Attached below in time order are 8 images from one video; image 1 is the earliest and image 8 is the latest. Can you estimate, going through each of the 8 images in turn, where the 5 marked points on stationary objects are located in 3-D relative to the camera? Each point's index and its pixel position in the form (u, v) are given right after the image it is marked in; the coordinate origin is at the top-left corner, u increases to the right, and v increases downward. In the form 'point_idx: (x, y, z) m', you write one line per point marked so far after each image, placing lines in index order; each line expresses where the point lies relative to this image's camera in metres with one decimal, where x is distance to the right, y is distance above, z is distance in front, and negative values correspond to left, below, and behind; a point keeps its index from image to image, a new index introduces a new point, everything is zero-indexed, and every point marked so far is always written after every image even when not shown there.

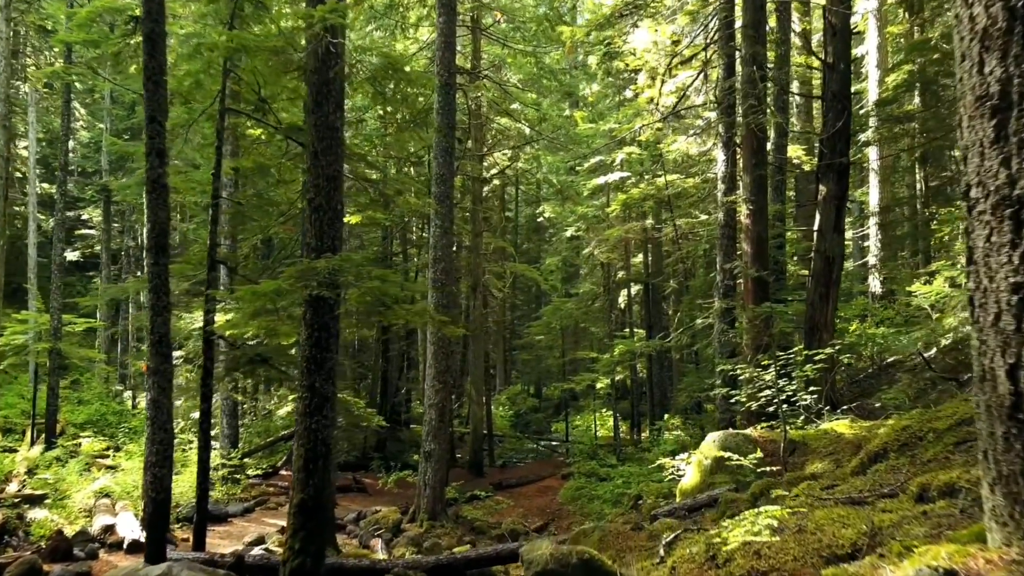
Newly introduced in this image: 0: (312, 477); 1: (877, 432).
0: (-1.5, -1.4, +5.8) m
1: (+3.0, -1.2, +6.4) m
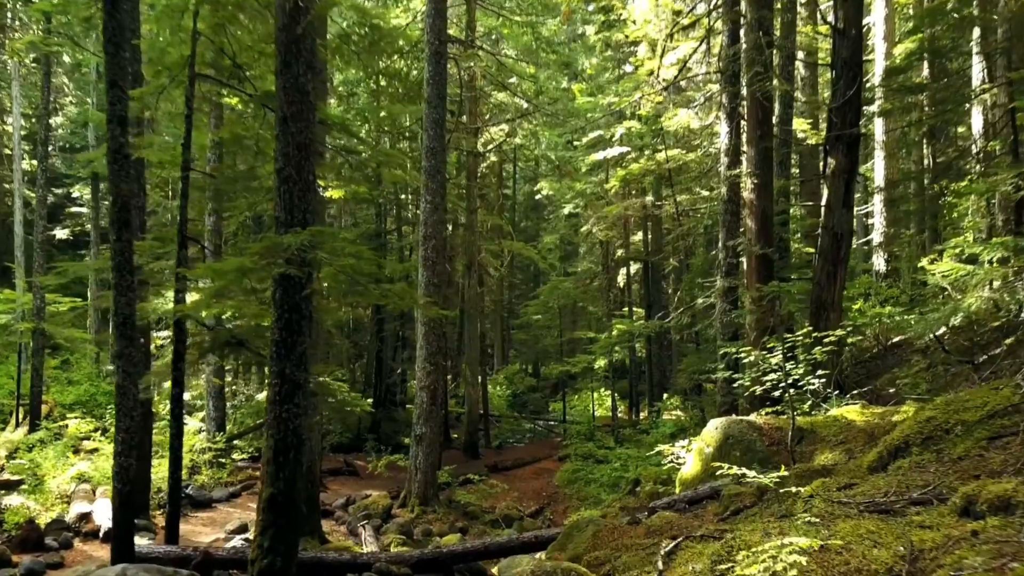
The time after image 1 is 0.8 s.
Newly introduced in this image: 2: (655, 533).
0: (-1.6, -1.3, +5.4) m
1: (+2.9, -1.0, +6.0) m
2: (+1.0, -1.8, +5.6) m
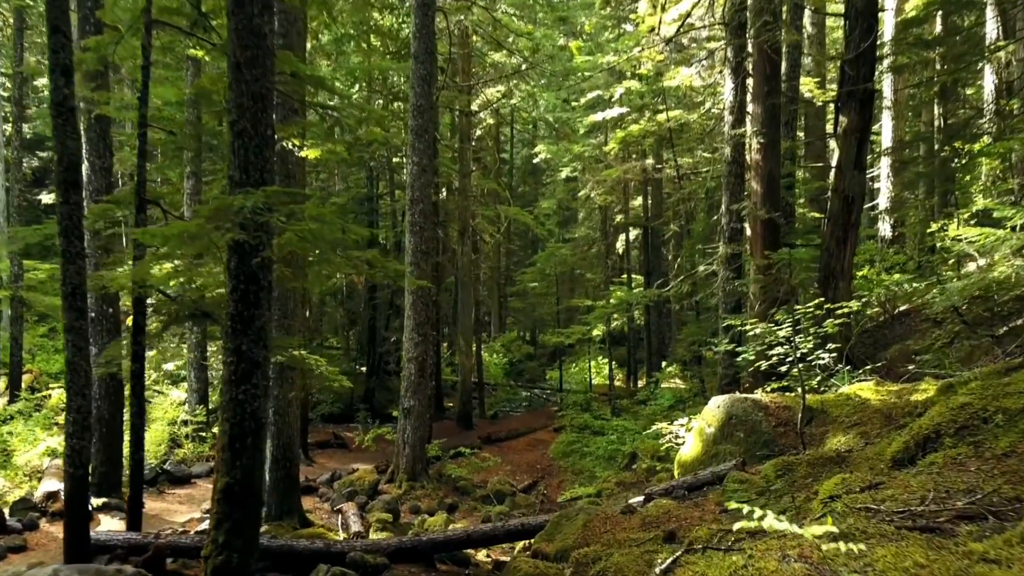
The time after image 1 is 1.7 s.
0: (-1.7, -1.1, +4.9) m
1: (+2.8, -0.8, +5.4) m
2: (+0.9, -1.5, +5.1) m
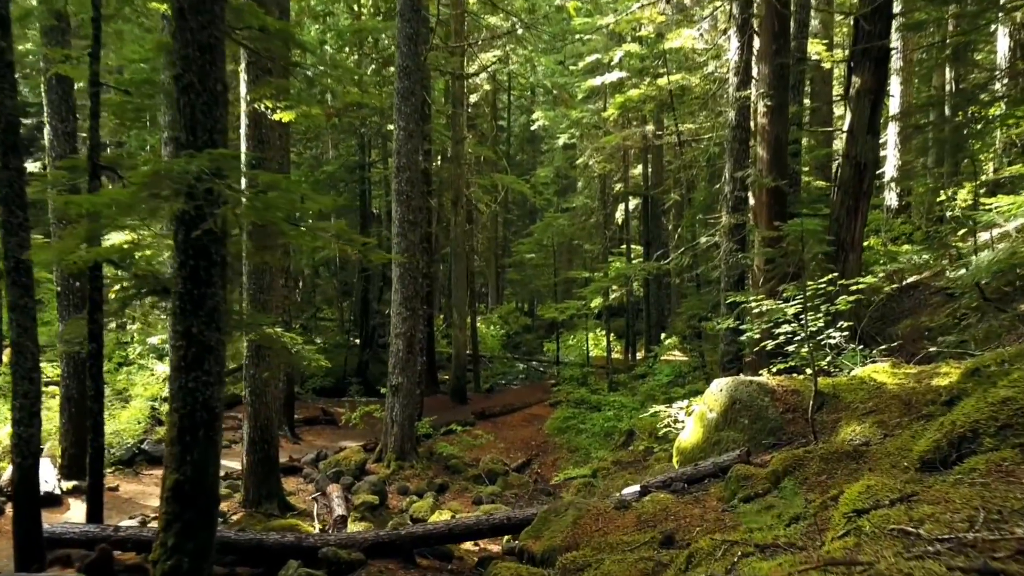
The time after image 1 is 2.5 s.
0: (-1.8, -0.9, +4.4) m
1: (+2.7, -0.6, +4.9) m
2: (+0.8, -1.4, +4.6) m
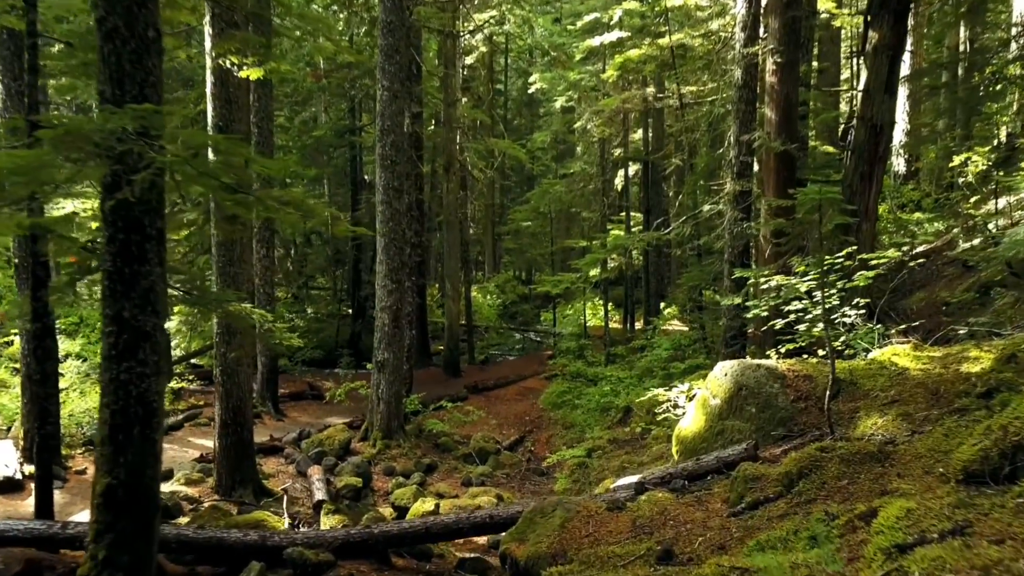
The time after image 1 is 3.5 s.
0: (-1.9, -0.8, +3.9) m
1: (+2.6, -0.5, +4.4) m
2: (+0.7, -1.3, +4.1) m
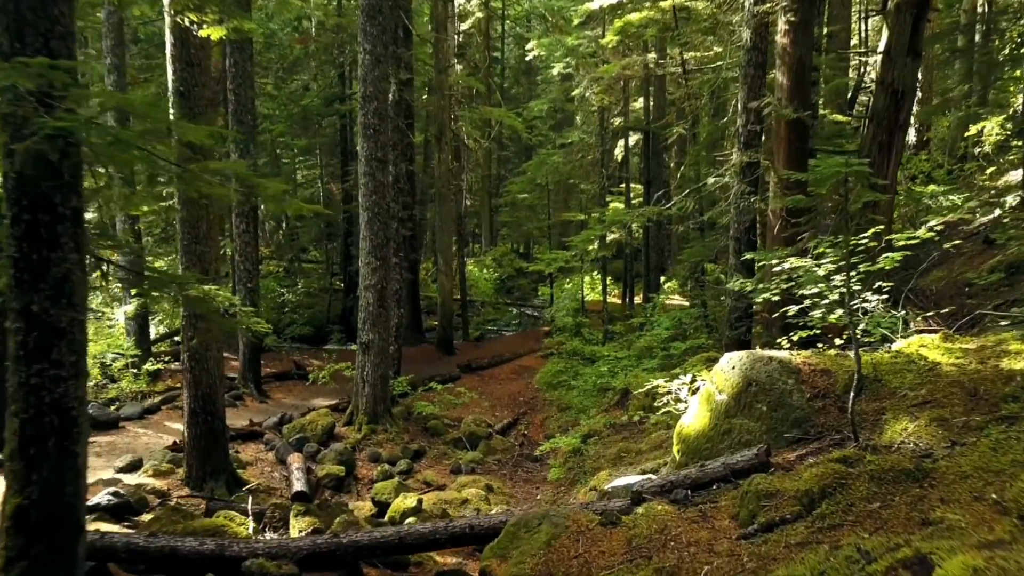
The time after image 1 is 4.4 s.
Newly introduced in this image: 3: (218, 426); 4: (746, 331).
0: (-2.0, -0.8, +3.3) m
1: (+2.5, -0.4, +3.9) m
2: (+0.6, -1.2, +3.6) m
3: (-2.8, -1.3, +7.5) m
4: (+2.5, -0.5, +8.3) m
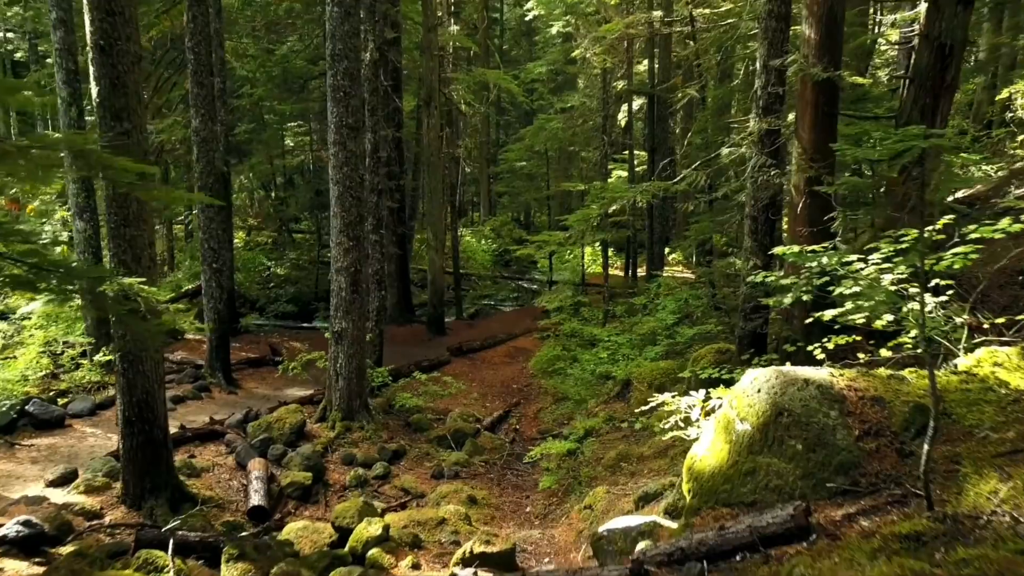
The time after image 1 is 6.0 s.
0: (-2.2, -0.9, +2.4) m
1: (+2.3, -0.5, +2.9) m
2: (+0.4, -1.3, +2.6) m
3: (-3.0, -1.2, +6.5) m
4: (+2.4, -0.3, +7.3) m
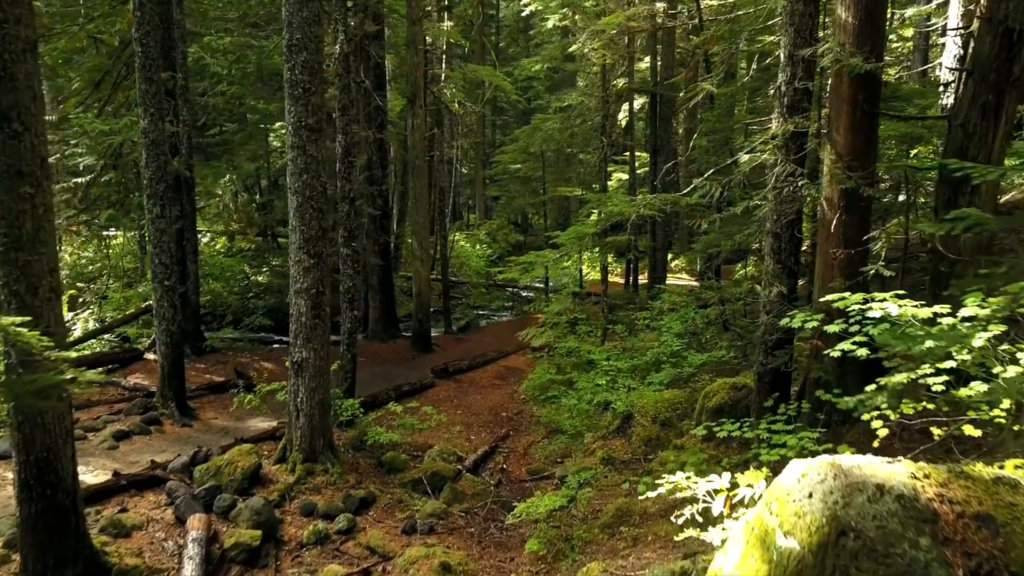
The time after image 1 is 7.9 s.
0: (-2.3, -1.1, +1.3) m
1: (+2.2, -0.8, +1.8) m
2: (+0.3, -1.6, +1.5) m
3: (-3.1, -1.5, +5.5) m
4: (+2.2, -0.6, +6.2) m
